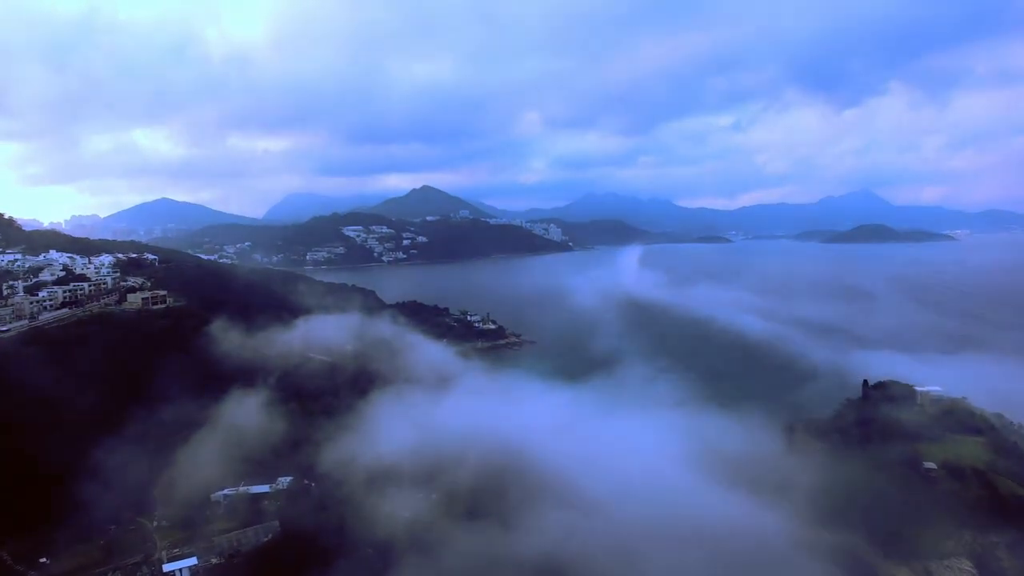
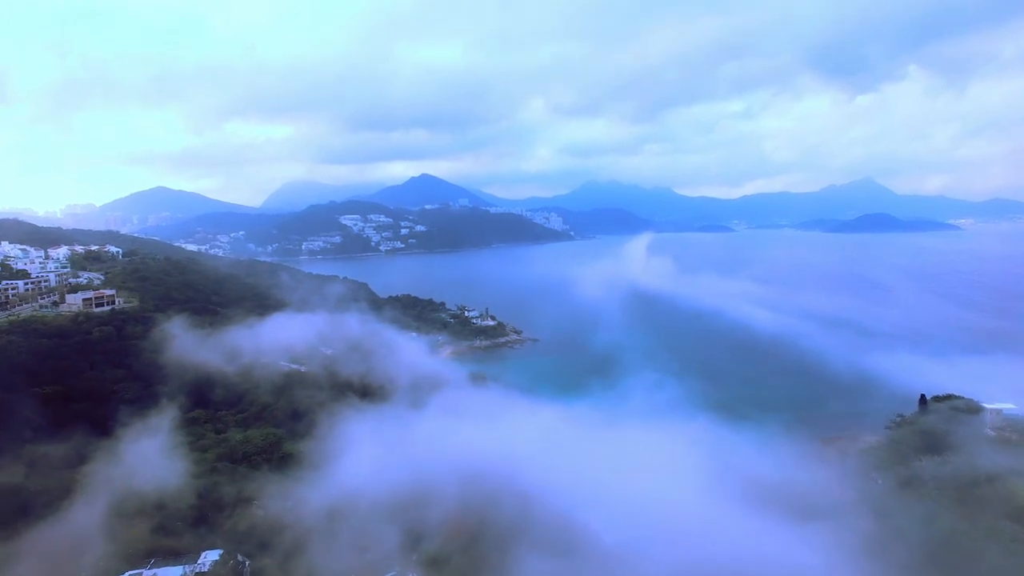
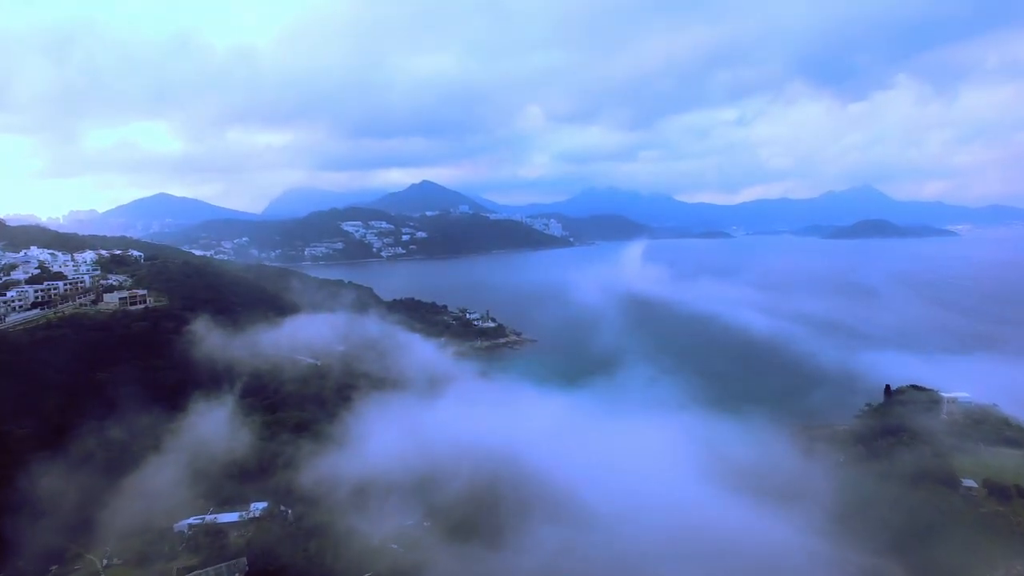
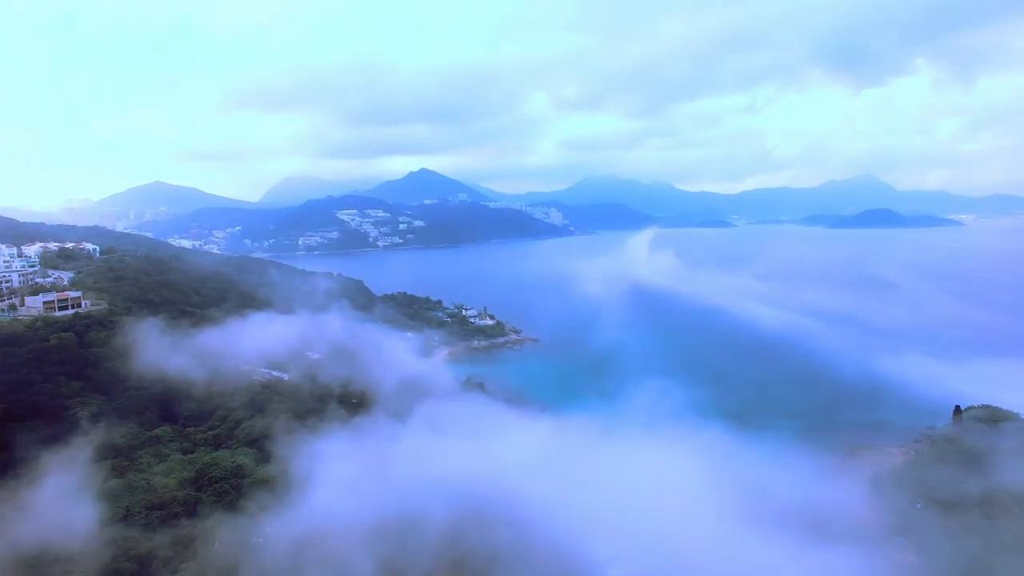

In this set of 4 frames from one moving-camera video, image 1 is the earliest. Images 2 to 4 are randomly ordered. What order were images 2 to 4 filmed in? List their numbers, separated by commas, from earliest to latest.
3, 2, 4
